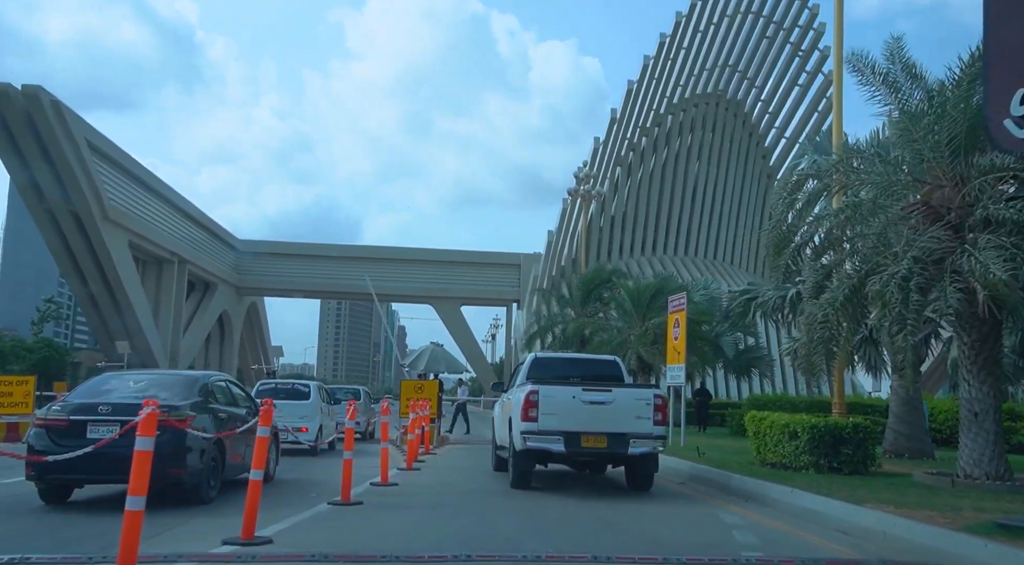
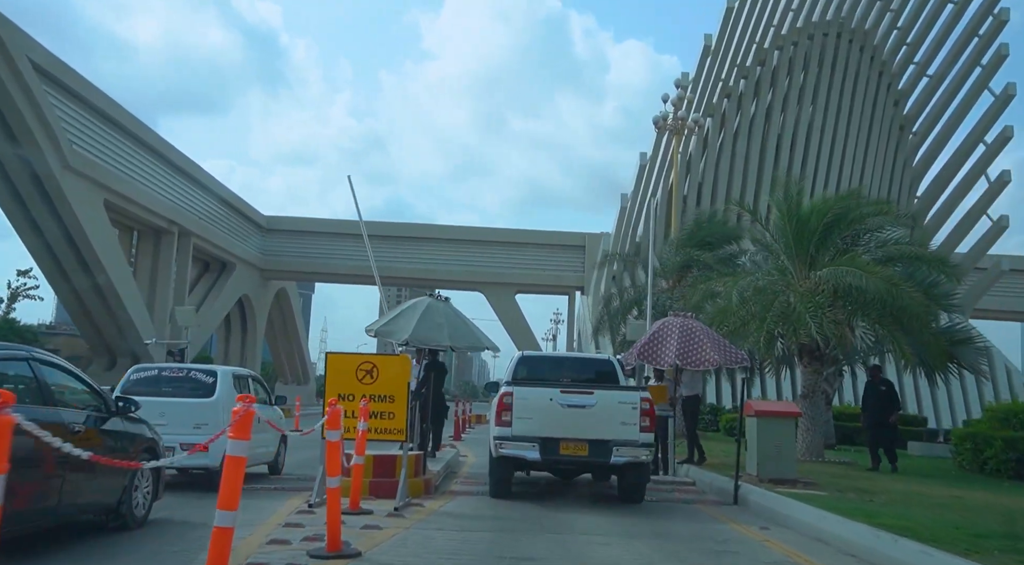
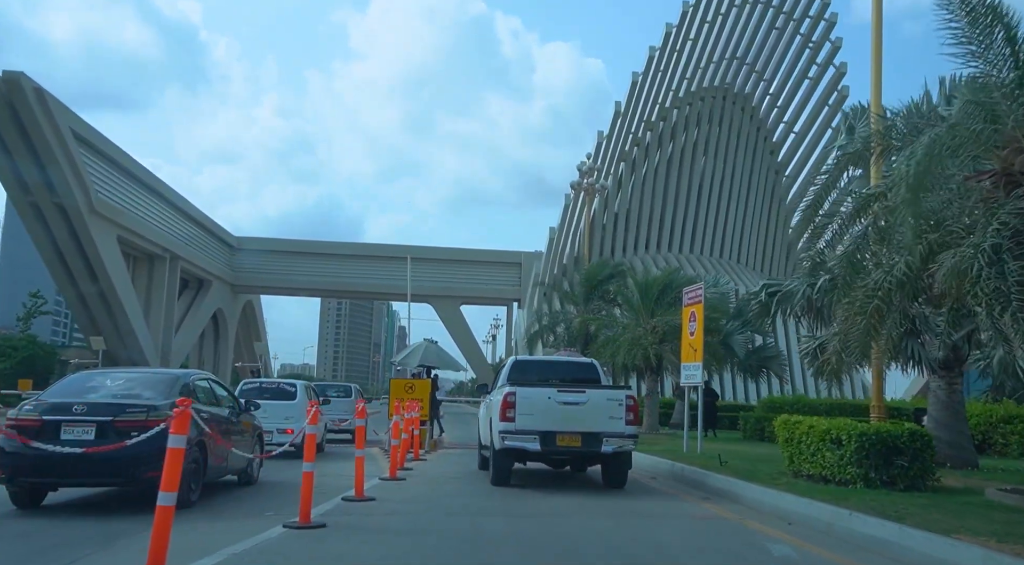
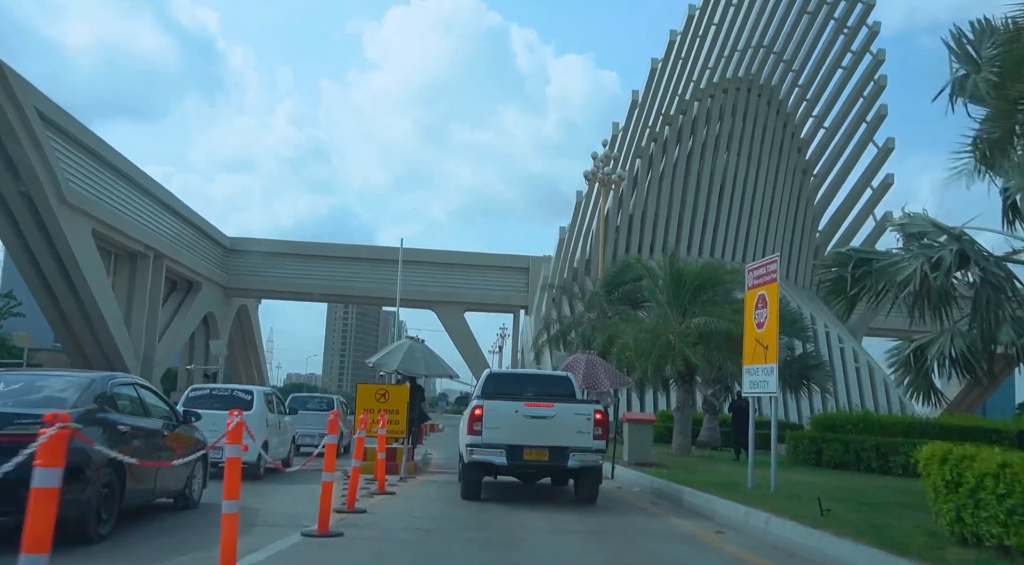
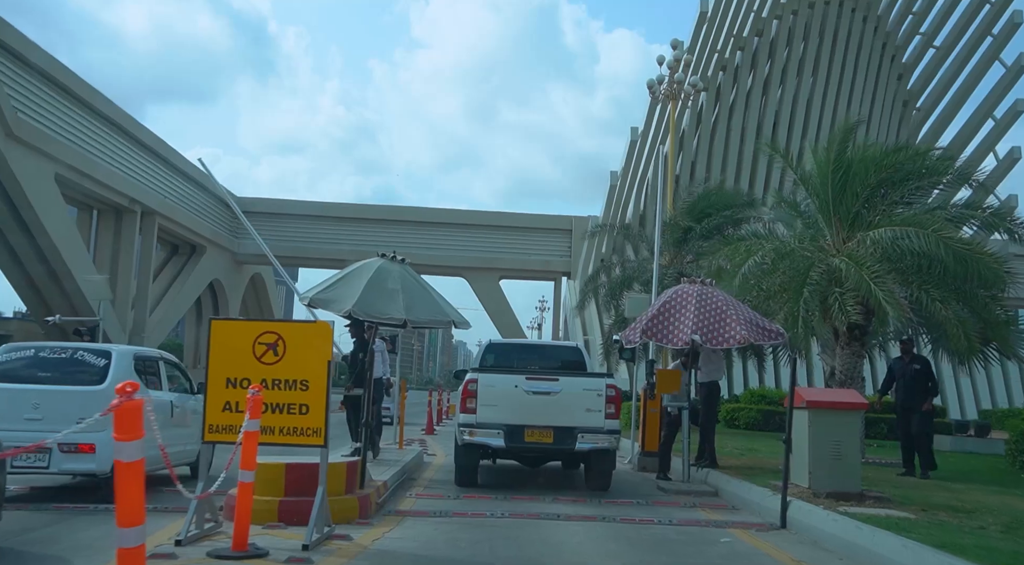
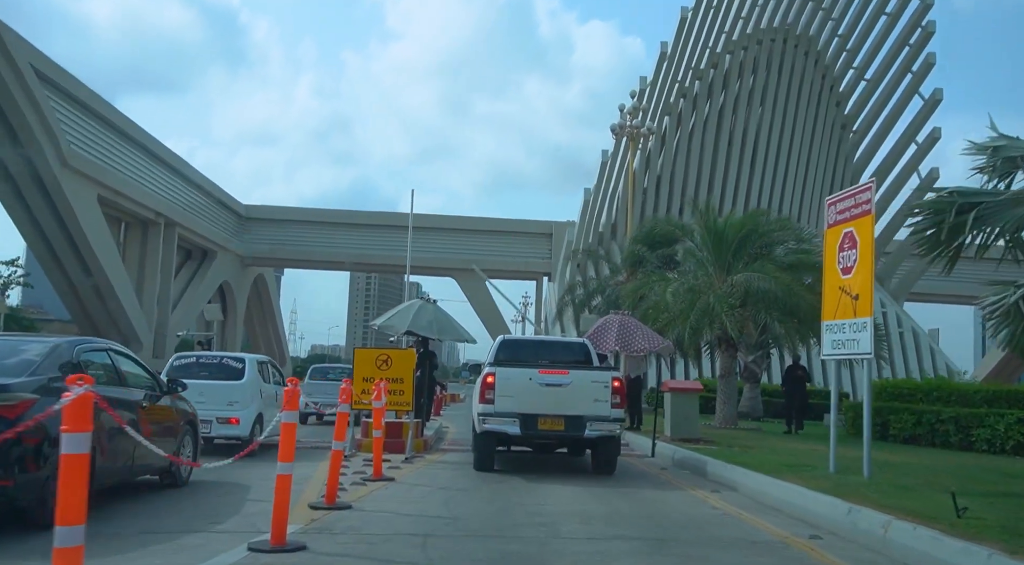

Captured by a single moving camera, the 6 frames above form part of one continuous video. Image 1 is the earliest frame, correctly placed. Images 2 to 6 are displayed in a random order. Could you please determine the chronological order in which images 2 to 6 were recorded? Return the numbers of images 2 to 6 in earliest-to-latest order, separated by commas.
3, 4, 6, 2, 5
